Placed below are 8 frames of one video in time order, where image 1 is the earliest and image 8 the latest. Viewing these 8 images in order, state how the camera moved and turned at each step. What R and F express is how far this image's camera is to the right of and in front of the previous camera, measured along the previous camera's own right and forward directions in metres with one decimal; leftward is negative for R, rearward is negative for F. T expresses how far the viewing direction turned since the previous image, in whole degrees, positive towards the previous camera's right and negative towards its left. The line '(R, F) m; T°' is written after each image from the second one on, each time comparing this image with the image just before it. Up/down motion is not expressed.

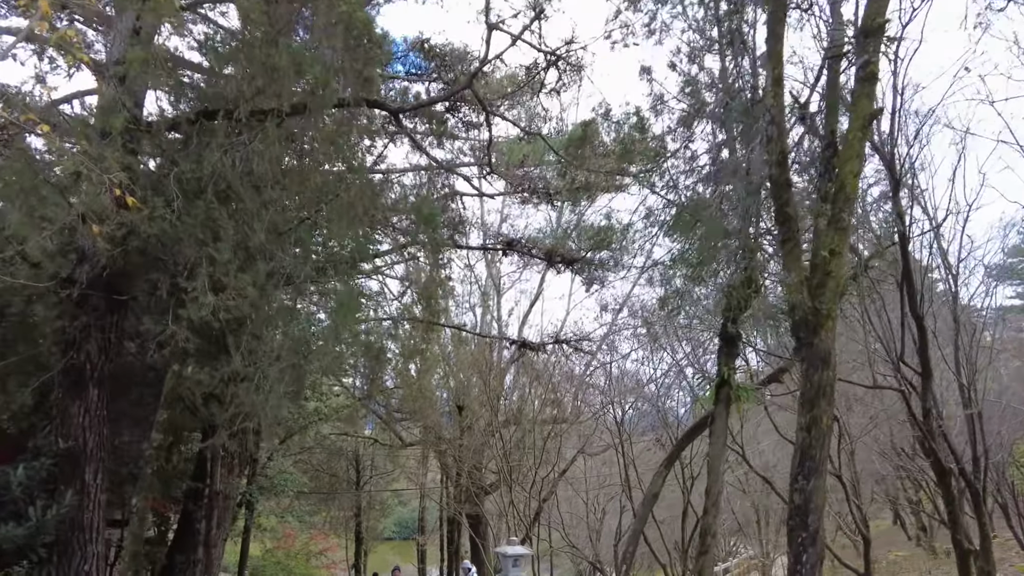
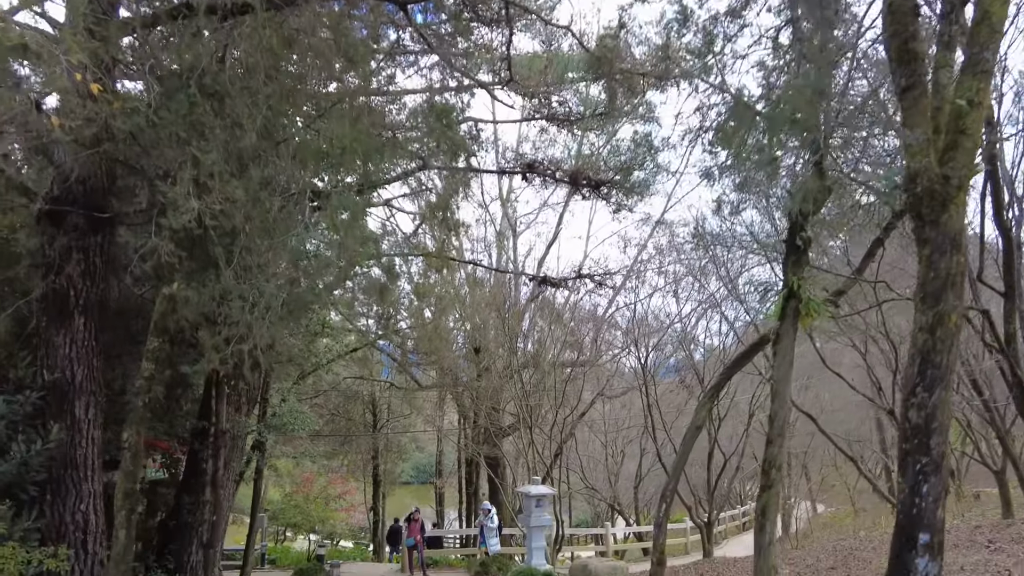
(-0.1, +0.7) m; -1°
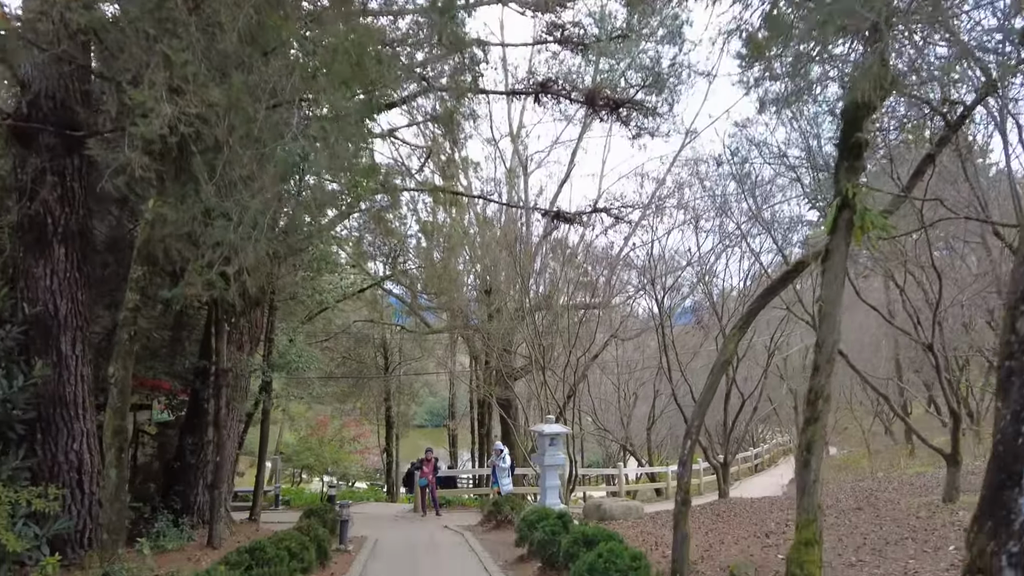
(0.0, +0.5) m; -1°
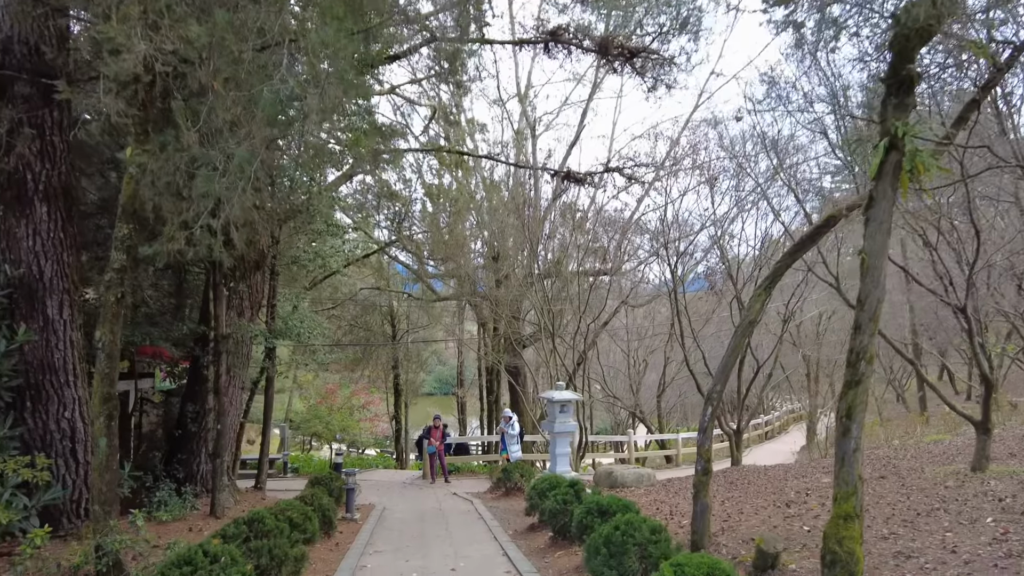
(0.0, +0.4) m; -1°
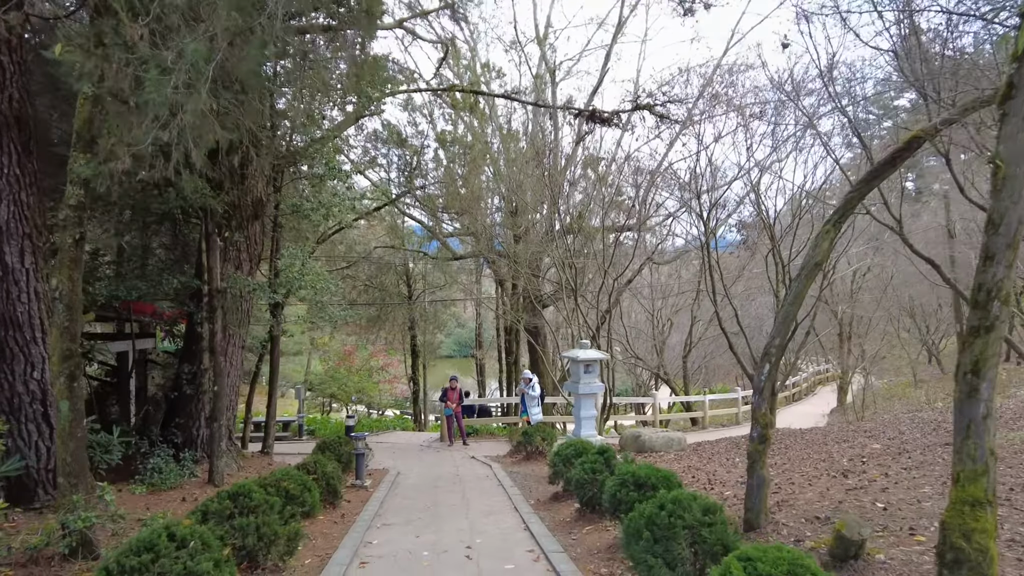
(0.0, +0.8) m; -2°
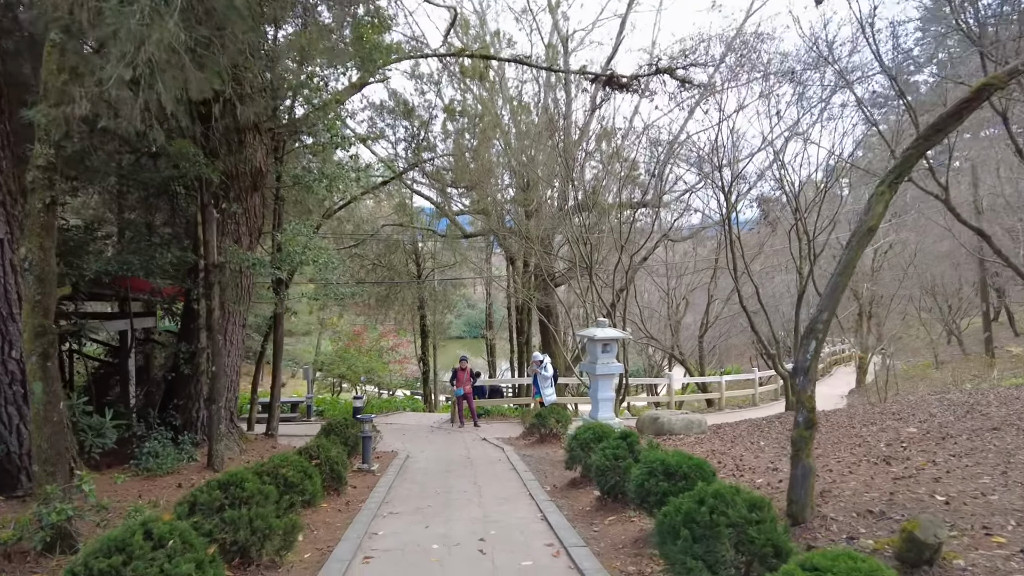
(0.0, +0.5) m; -1°
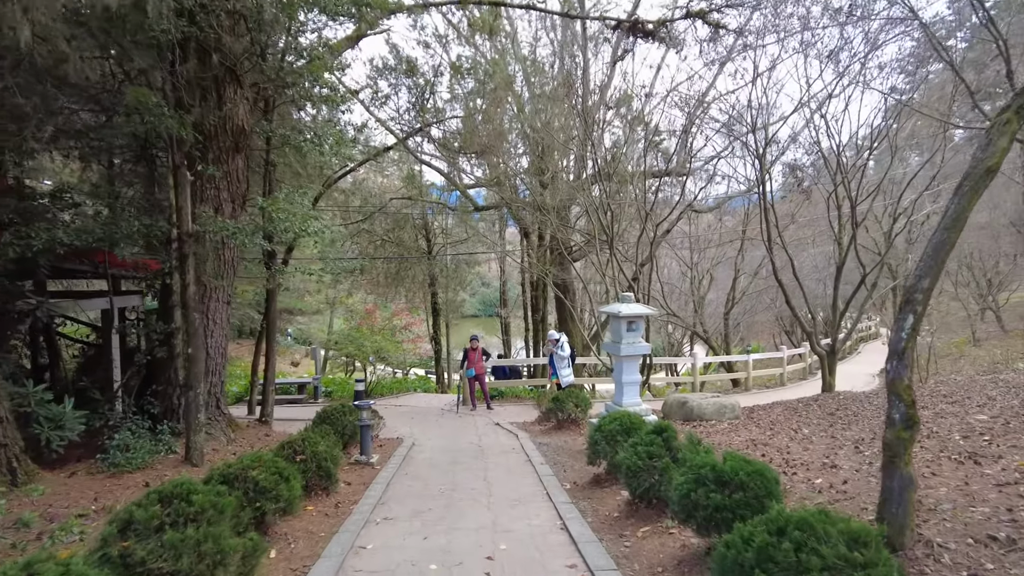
(0.0, +0.9) m; -1°
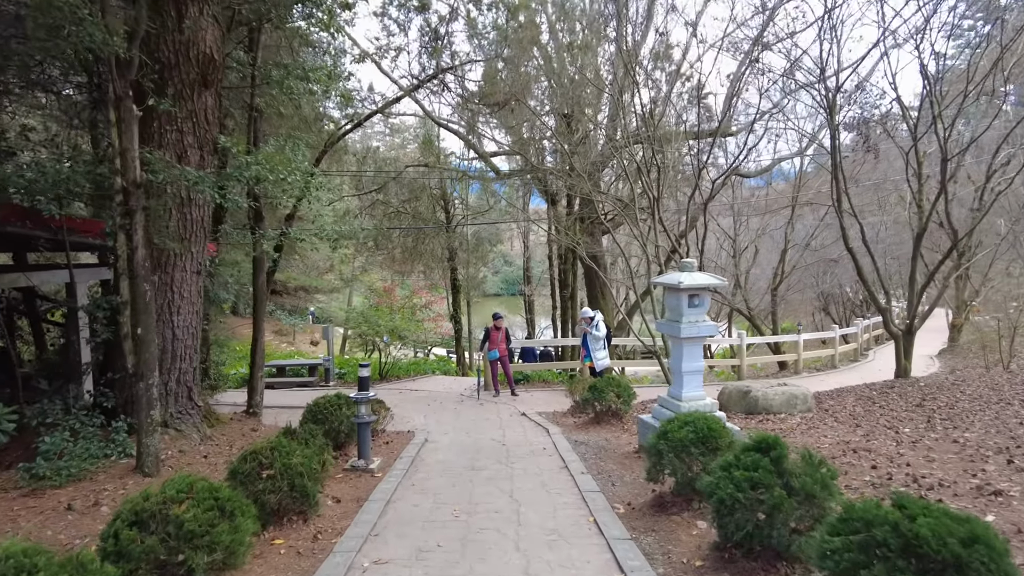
(-0.1, +1.4) m; -2°
